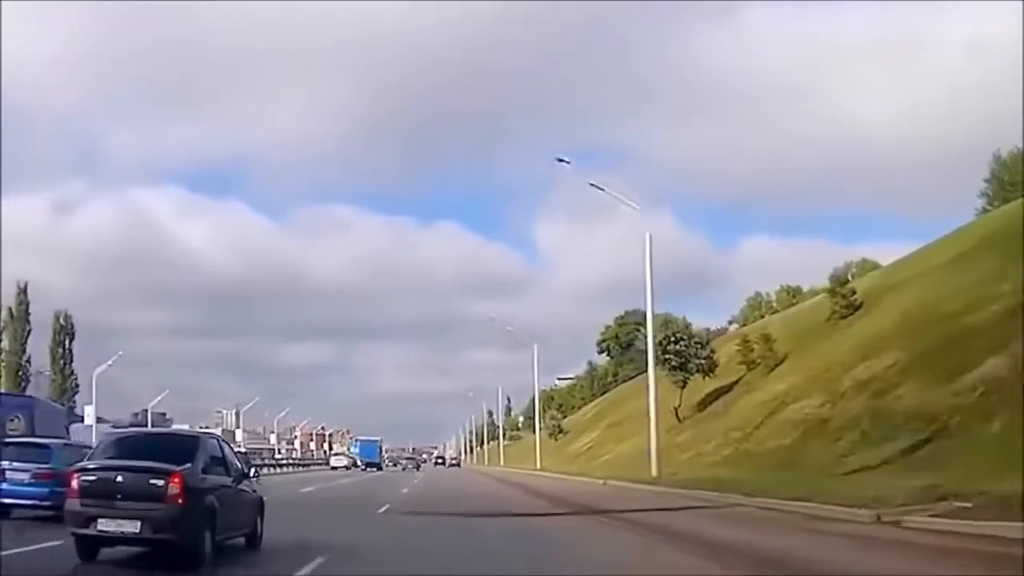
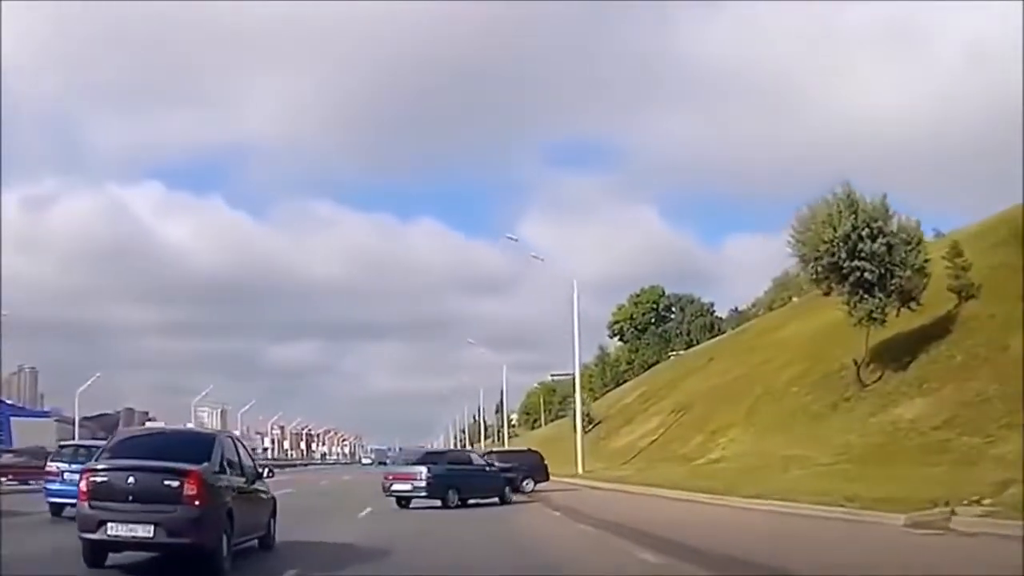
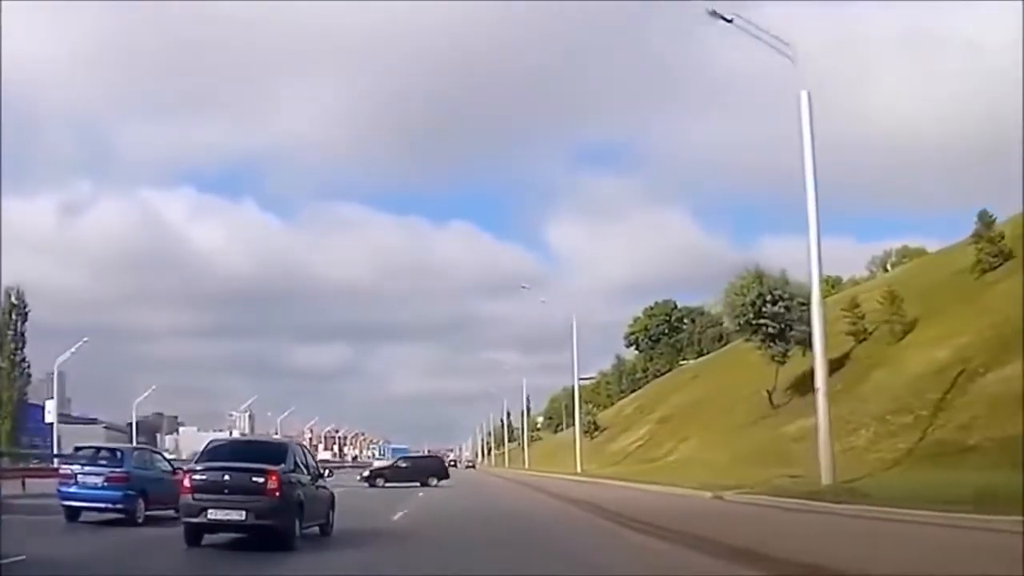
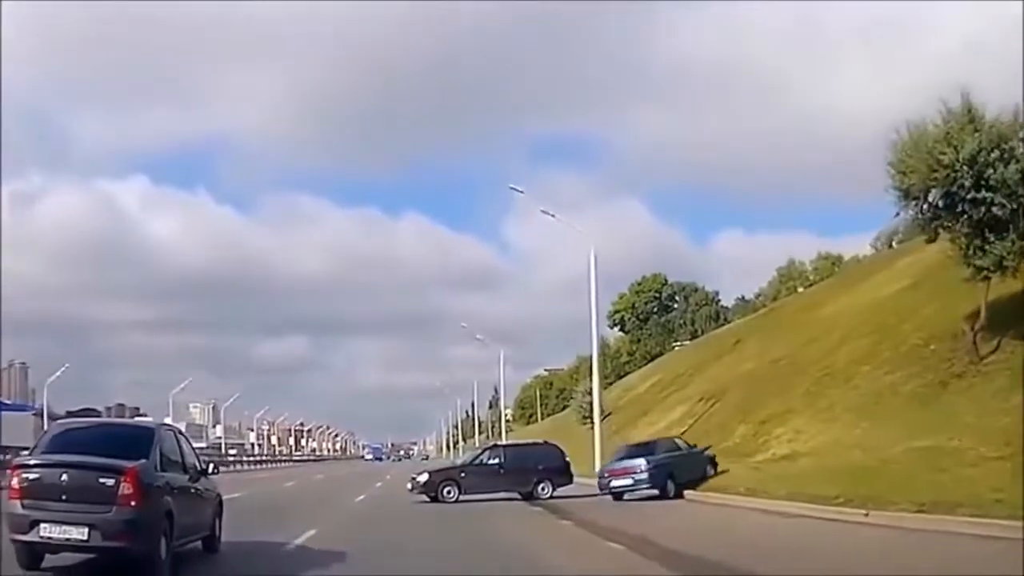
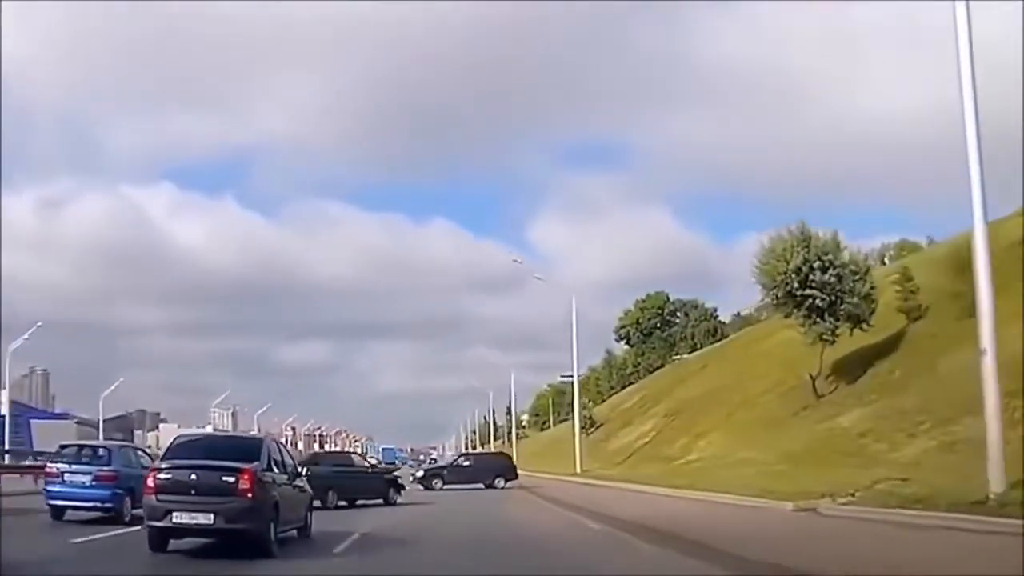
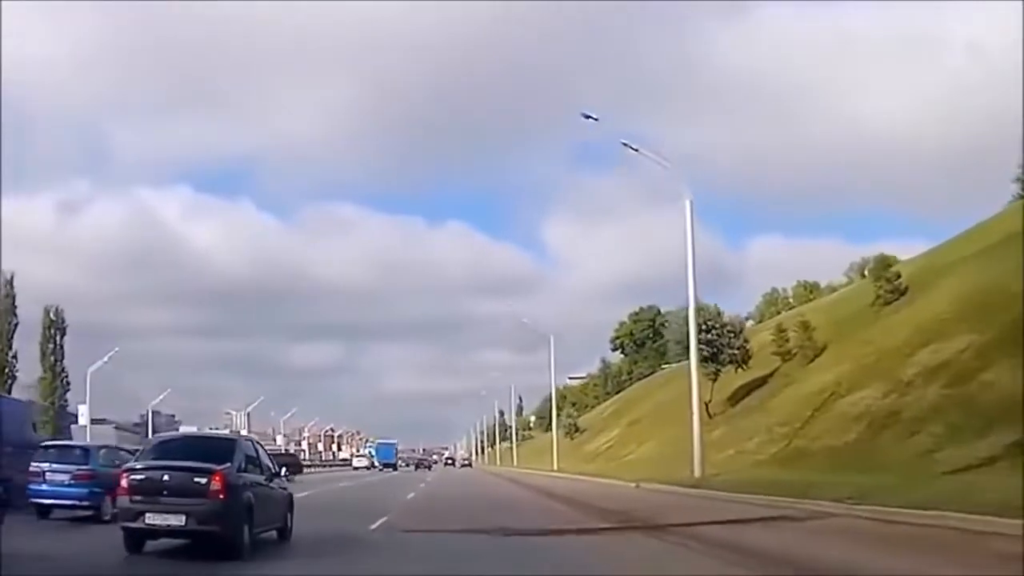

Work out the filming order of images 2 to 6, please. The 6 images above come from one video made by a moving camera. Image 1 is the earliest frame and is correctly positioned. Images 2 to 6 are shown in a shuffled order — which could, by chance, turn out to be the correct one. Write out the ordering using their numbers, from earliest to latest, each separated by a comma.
6, 3, 5, 2, 4
